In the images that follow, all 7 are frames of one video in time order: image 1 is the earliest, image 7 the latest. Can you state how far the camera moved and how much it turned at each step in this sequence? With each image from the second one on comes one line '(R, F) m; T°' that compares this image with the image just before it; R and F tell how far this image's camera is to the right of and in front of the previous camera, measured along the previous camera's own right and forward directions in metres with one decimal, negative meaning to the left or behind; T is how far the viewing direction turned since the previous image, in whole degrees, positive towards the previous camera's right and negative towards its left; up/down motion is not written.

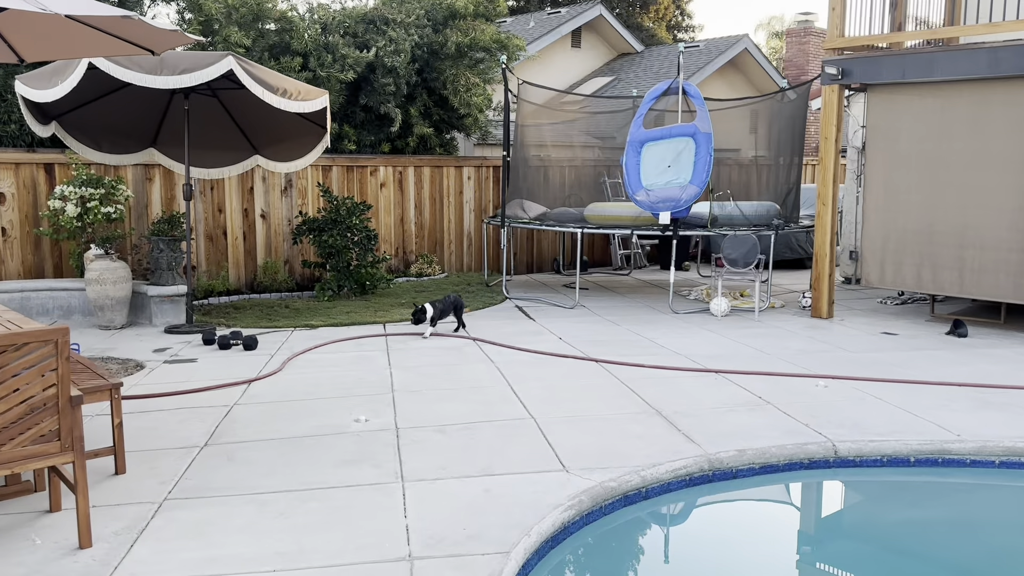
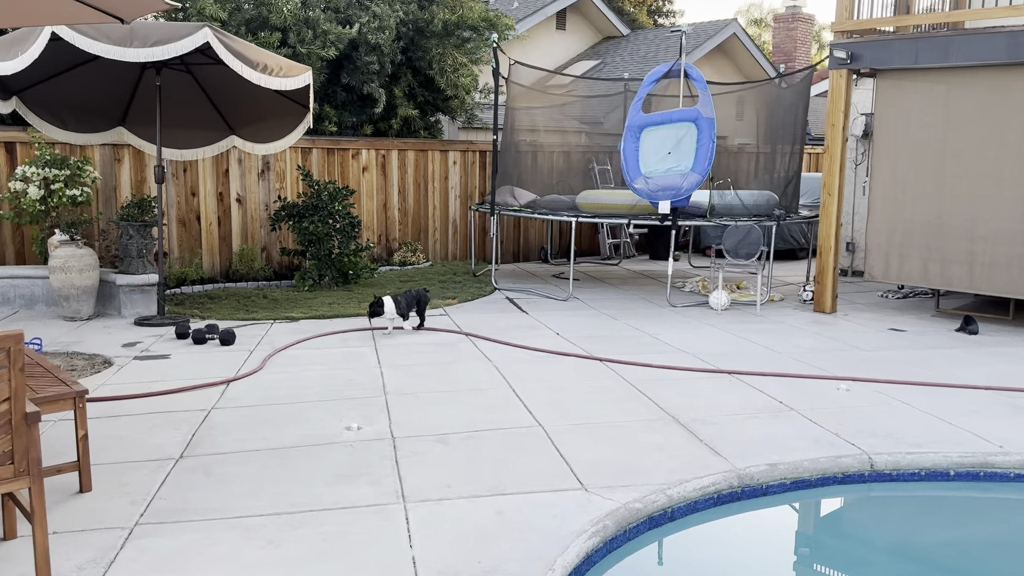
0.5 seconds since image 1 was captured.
(-0.1, +0.3) m; +2°
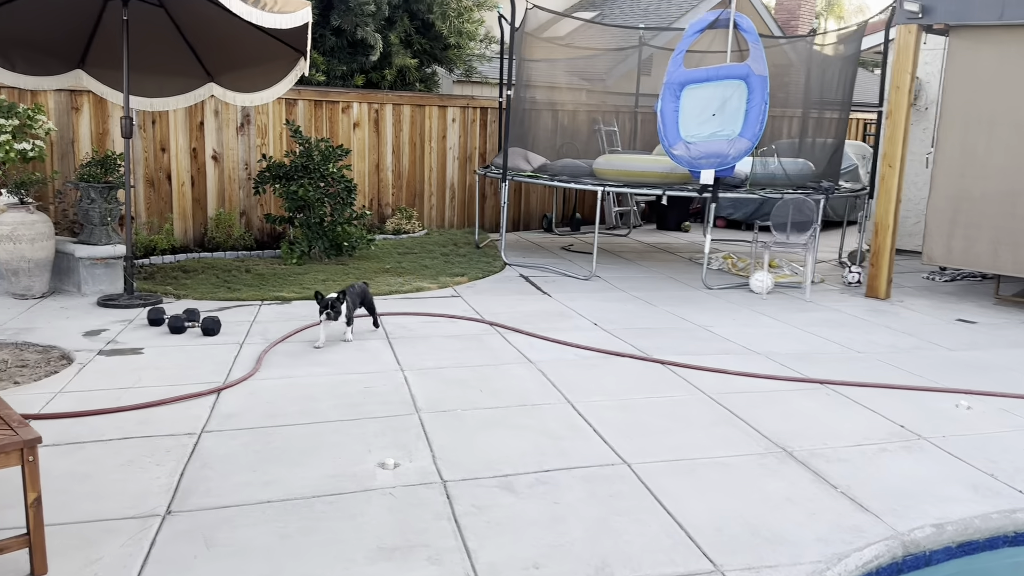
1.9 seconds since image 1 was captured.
(-0.4, +0.7) m; +2°
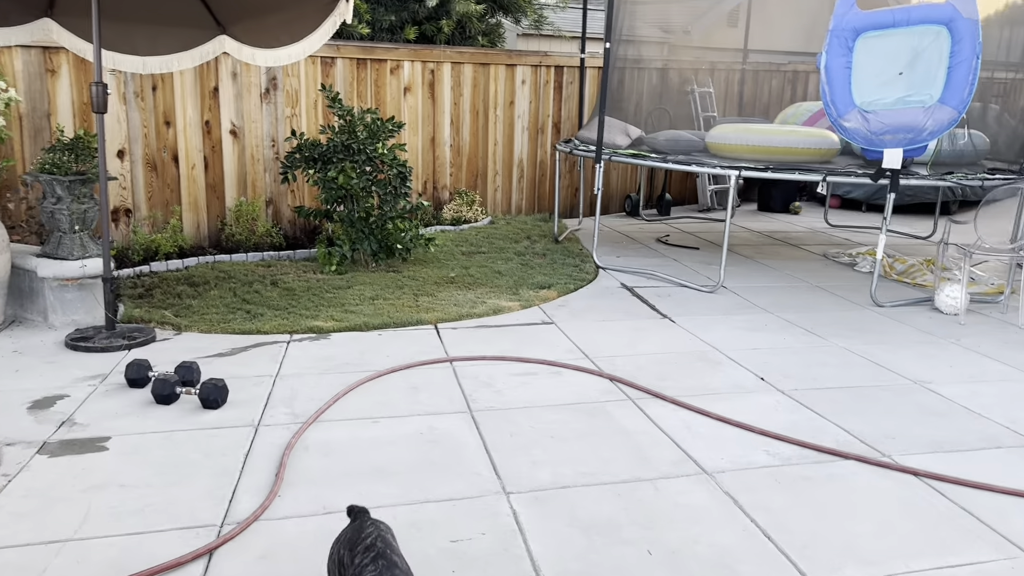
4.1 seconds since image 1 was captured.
(-0.3, +1.4) m; -2°
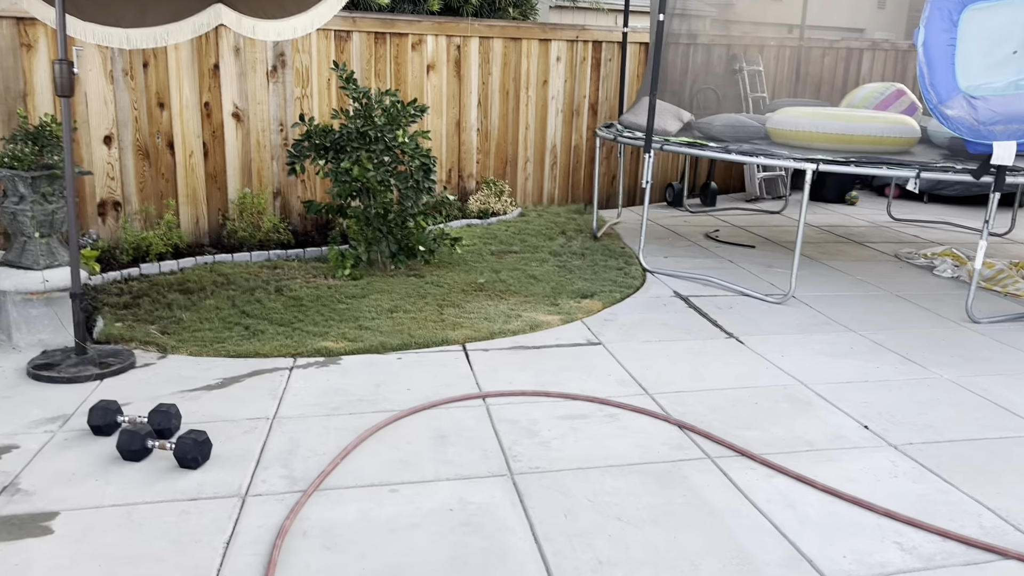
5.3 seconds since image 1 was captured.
(-0.1, +0.6) m; -1°
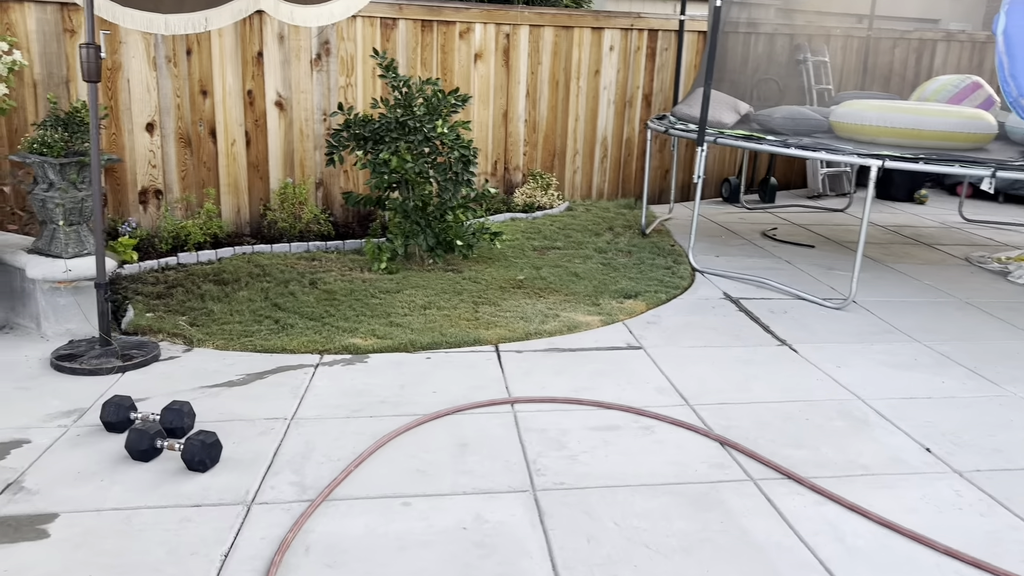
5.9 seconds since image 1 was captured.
(+0.1, +0.2) m; -4°
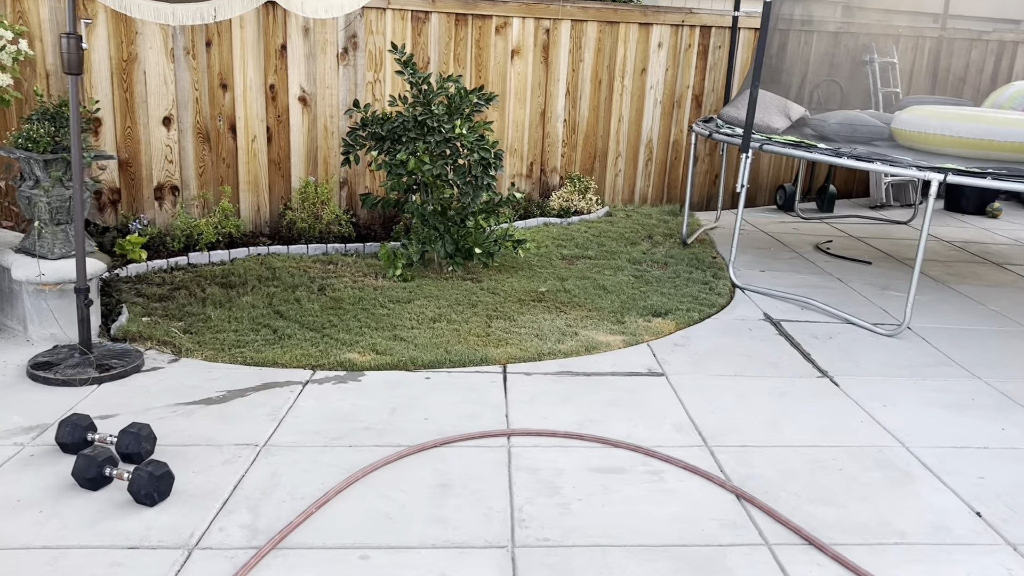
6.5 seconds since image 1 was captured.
(+0.2, +0.3) m; -4°
